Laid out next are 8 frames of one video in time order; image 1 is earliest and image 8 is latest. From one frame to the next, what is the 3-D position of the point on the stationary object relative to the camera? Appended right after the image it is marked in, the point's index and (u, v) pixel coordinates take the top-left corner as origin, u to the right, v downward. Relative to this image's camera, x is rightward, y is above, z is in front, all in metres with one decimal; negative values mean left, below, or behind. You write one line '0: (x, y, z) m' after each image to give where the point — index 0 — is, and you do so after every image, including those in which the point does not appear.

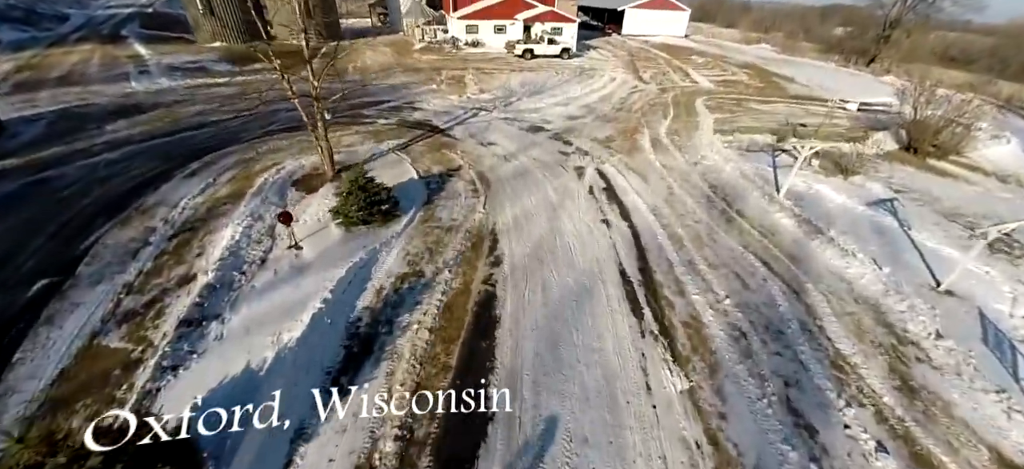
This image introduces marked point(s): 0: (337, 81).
0: (-8.4, +7.3, +17.7) m
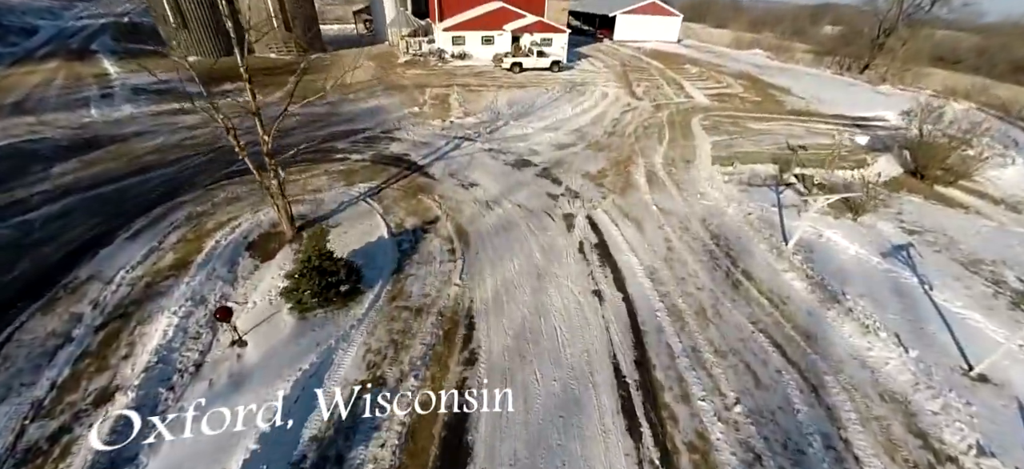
0: (-9.0, +5.9, +16.7) m
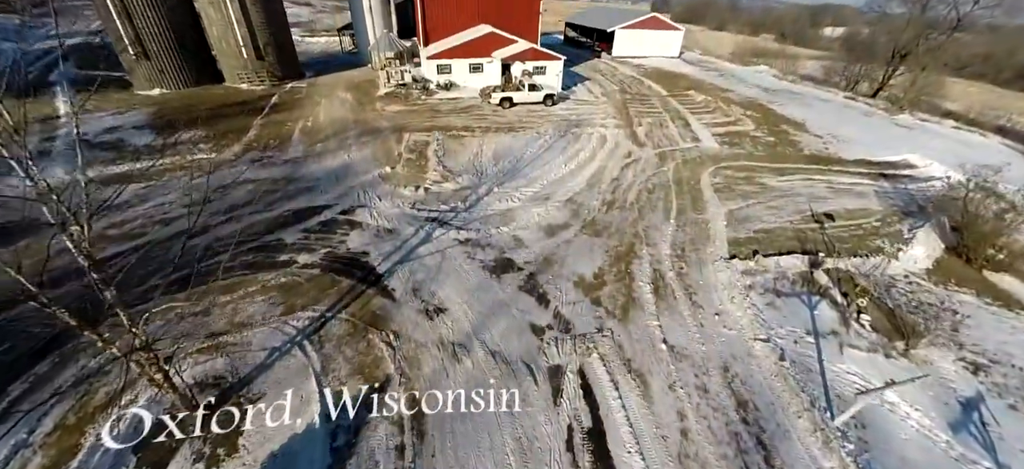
0: (-9.5, +2.9, +14.8) m
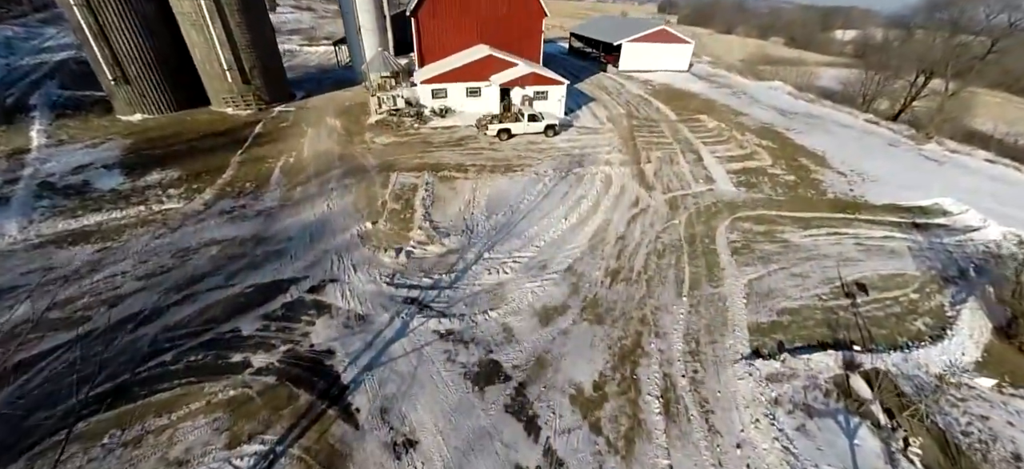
0: (-9.8, +0.7, +13.5) m
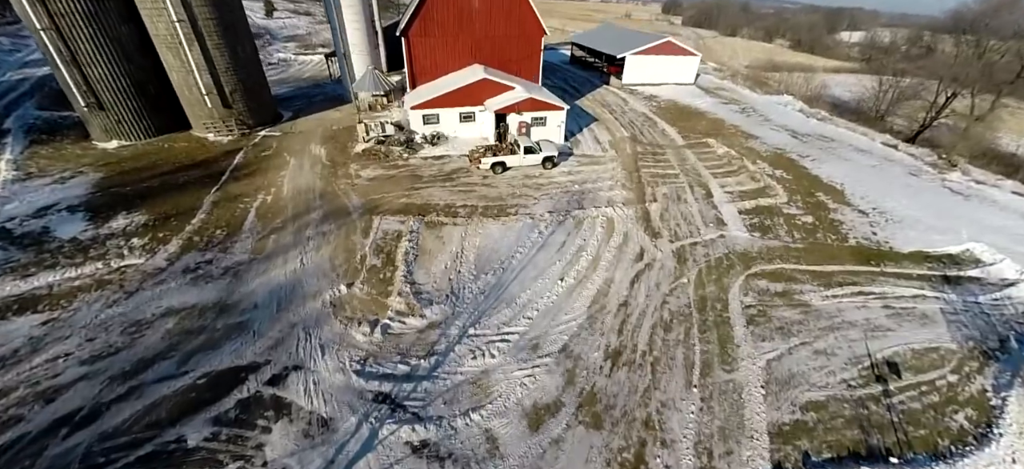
0: (-10.1, -1.4, +12.4) m
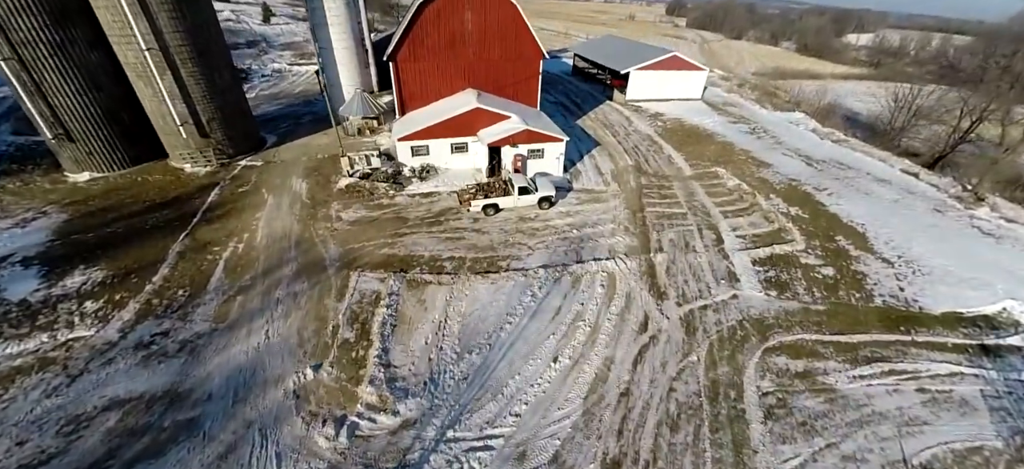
0: (-10.4, -3.5, +11.1) m
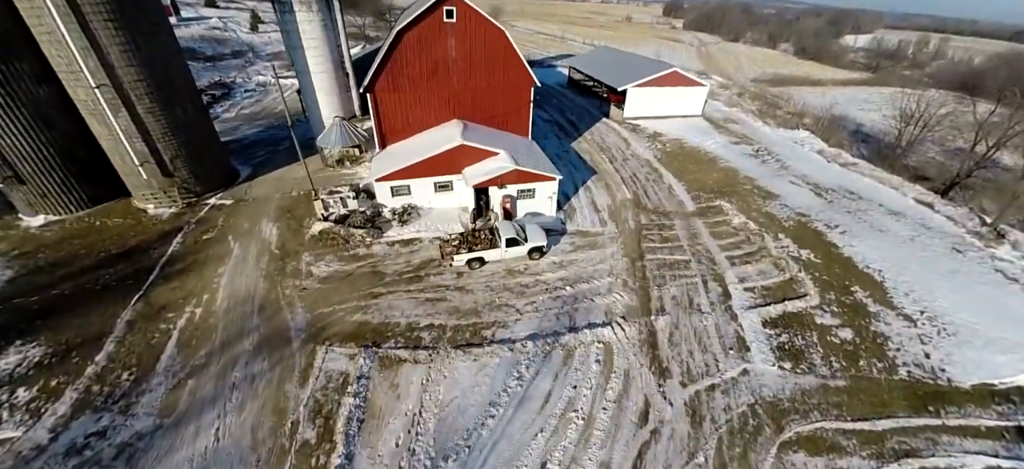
0: (-10.9, -6.0, +9.7) m
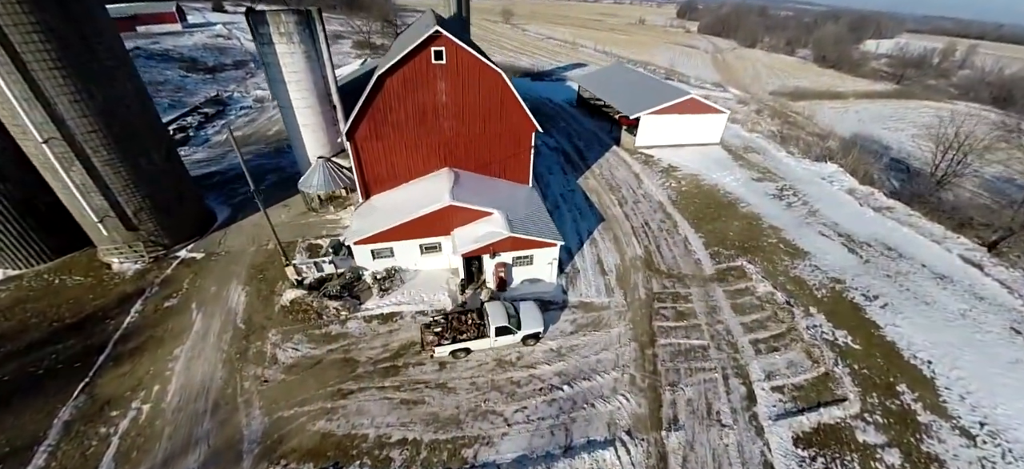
0: (-11.5, -8.9, +8.2) m
